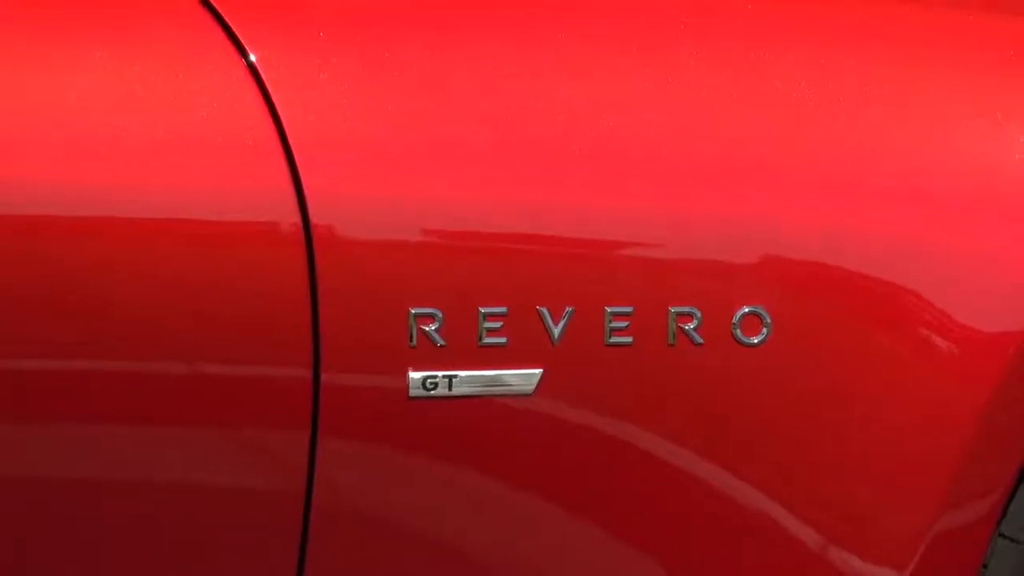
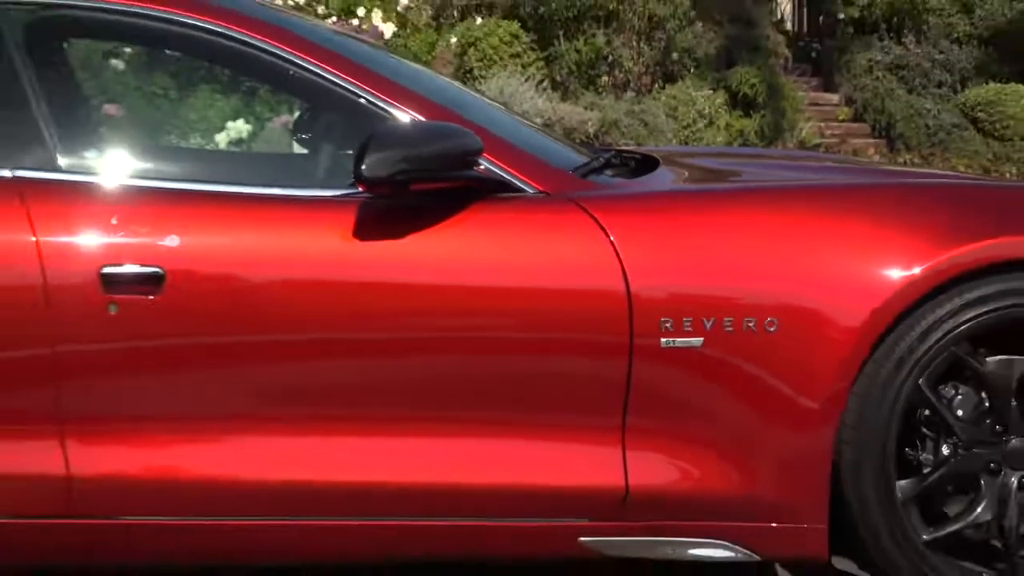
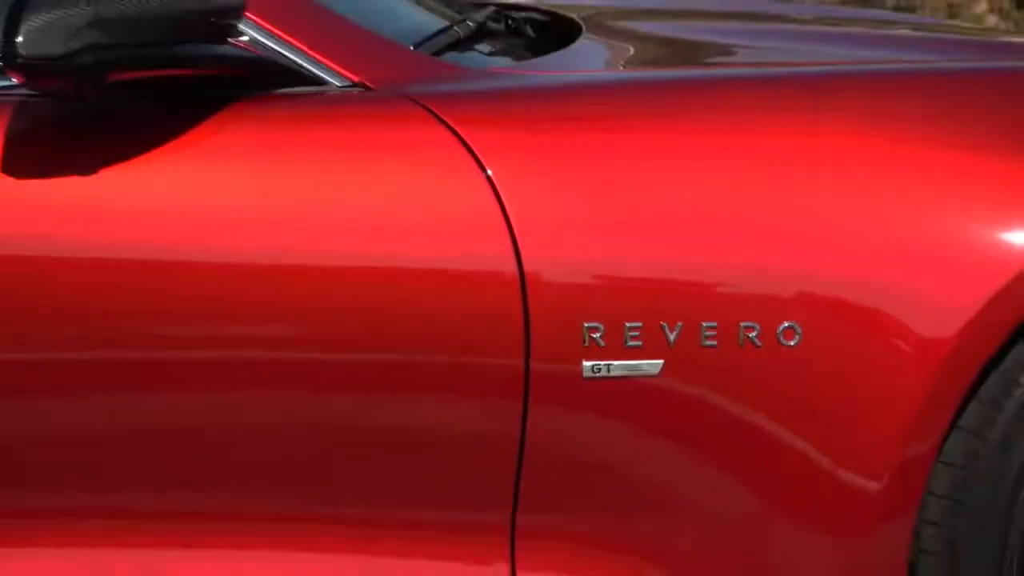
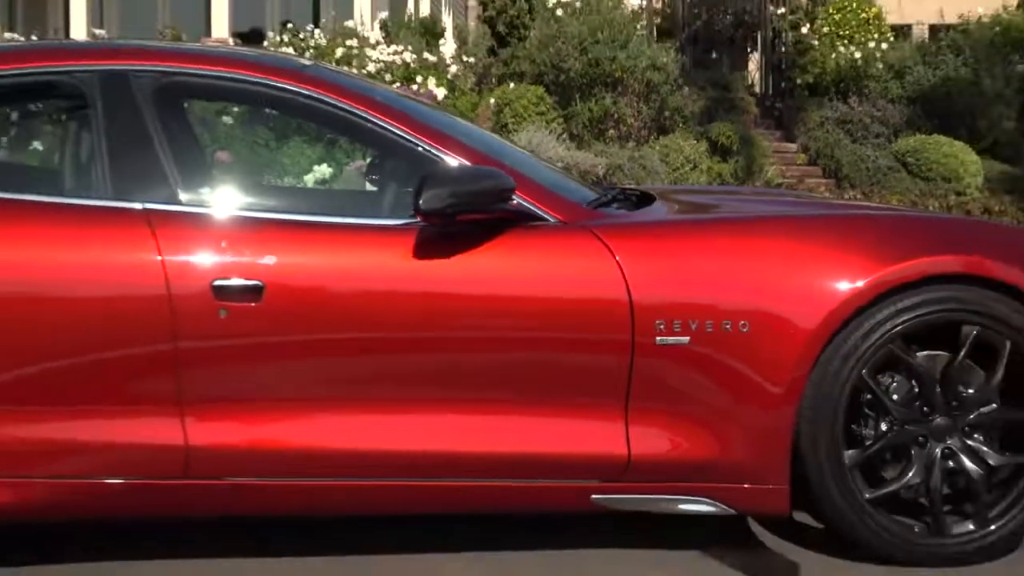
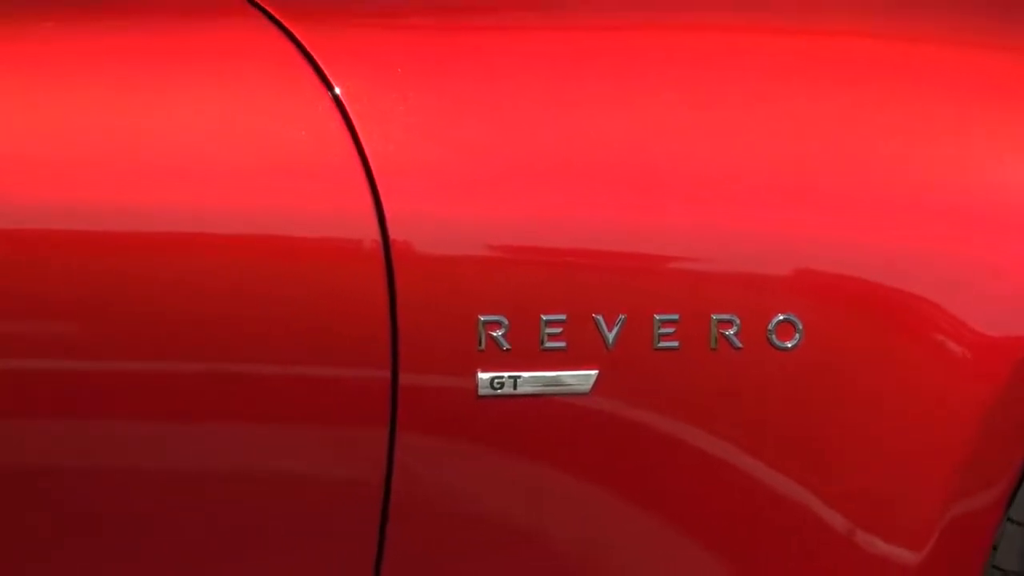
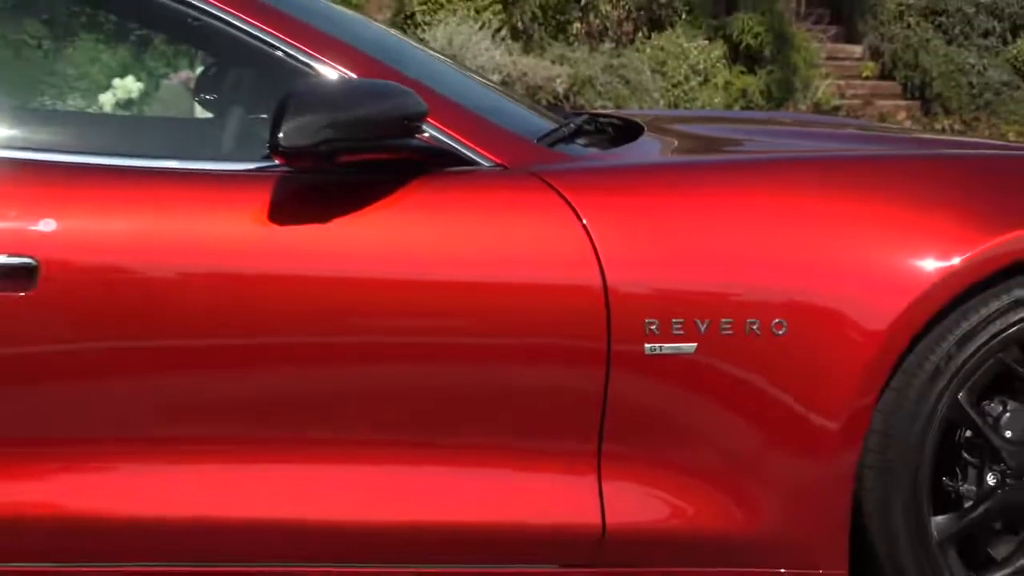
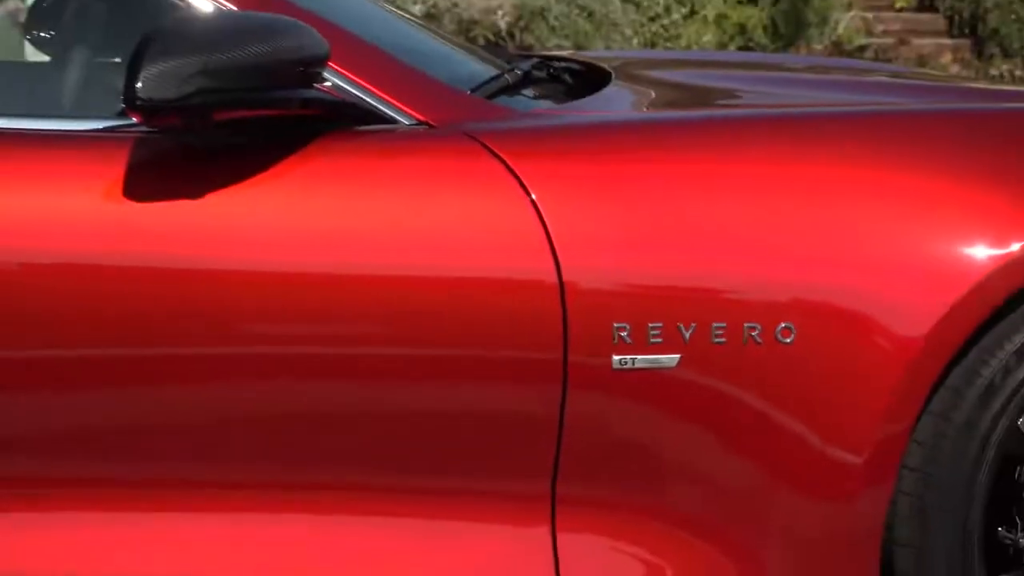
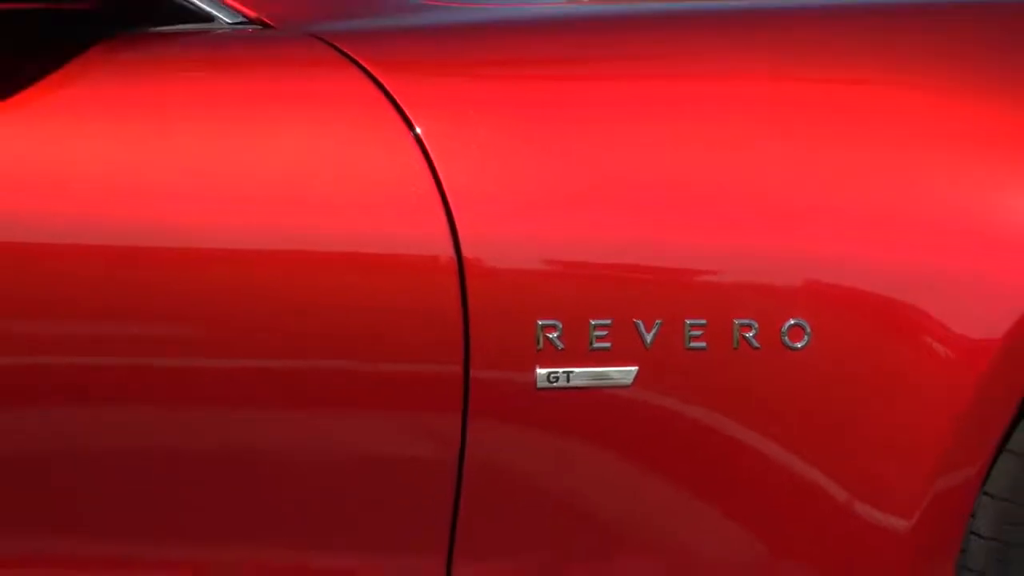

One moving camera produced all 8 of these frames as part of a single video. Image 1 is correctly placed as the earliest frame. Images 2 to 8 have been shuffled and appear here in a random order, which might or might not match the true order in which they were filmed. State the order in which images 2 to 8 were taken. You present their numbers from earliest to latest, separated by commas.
5, 8, 3, 7, 6, 2, 4
